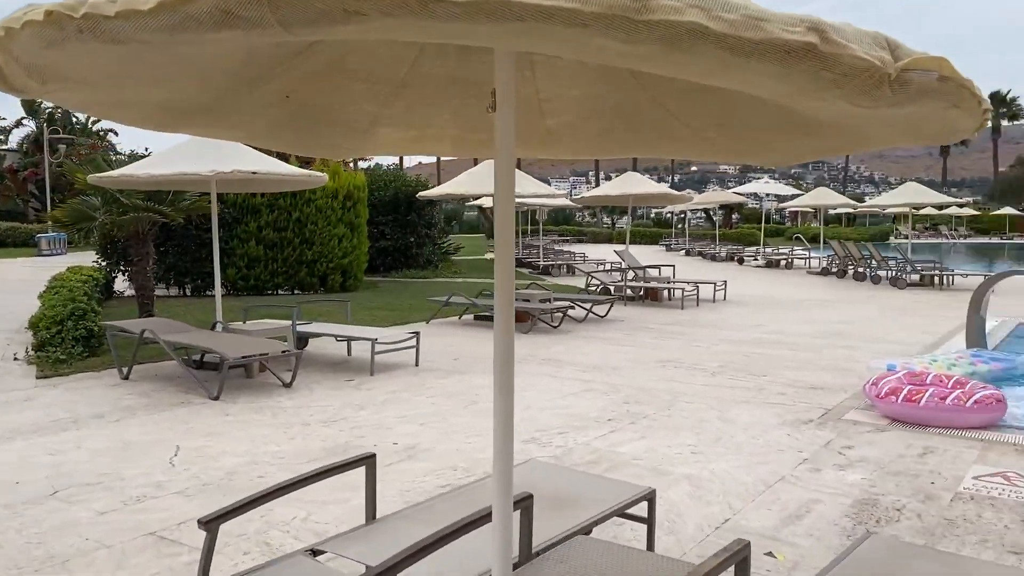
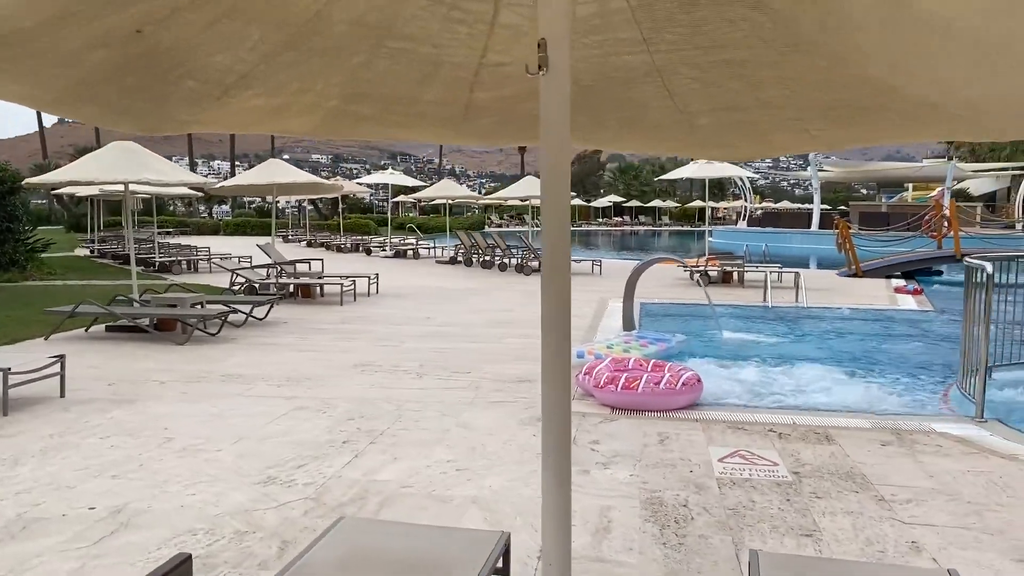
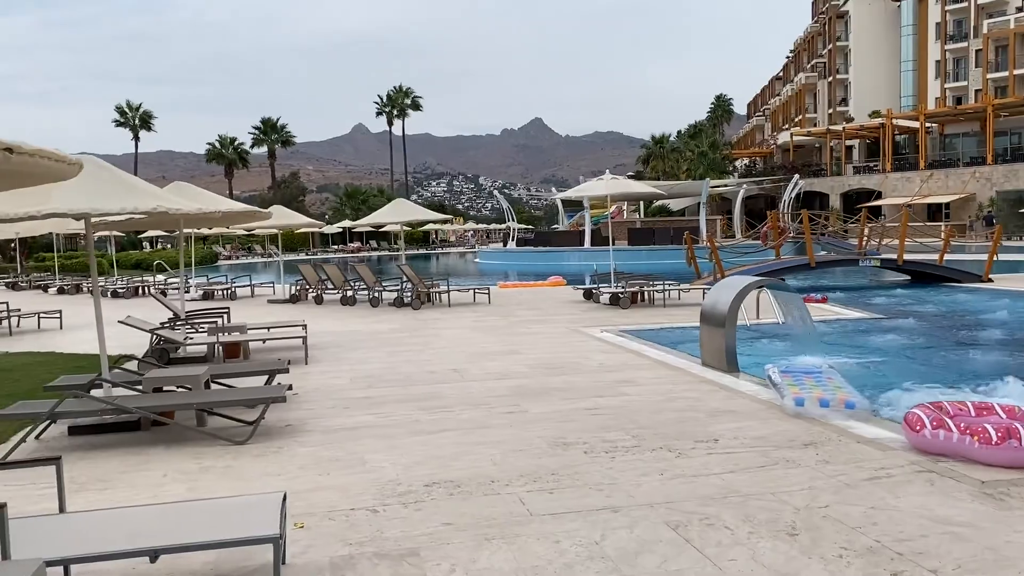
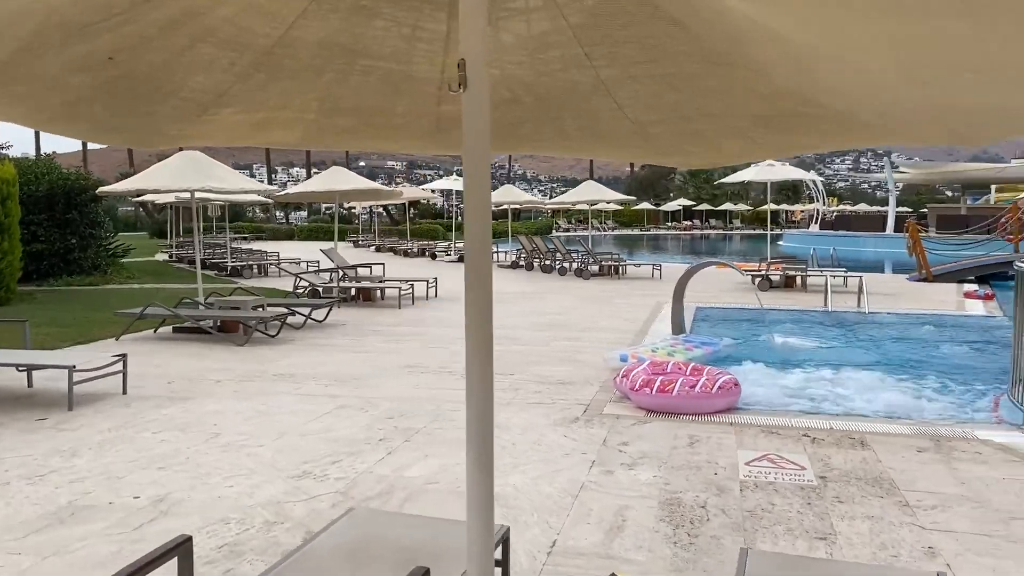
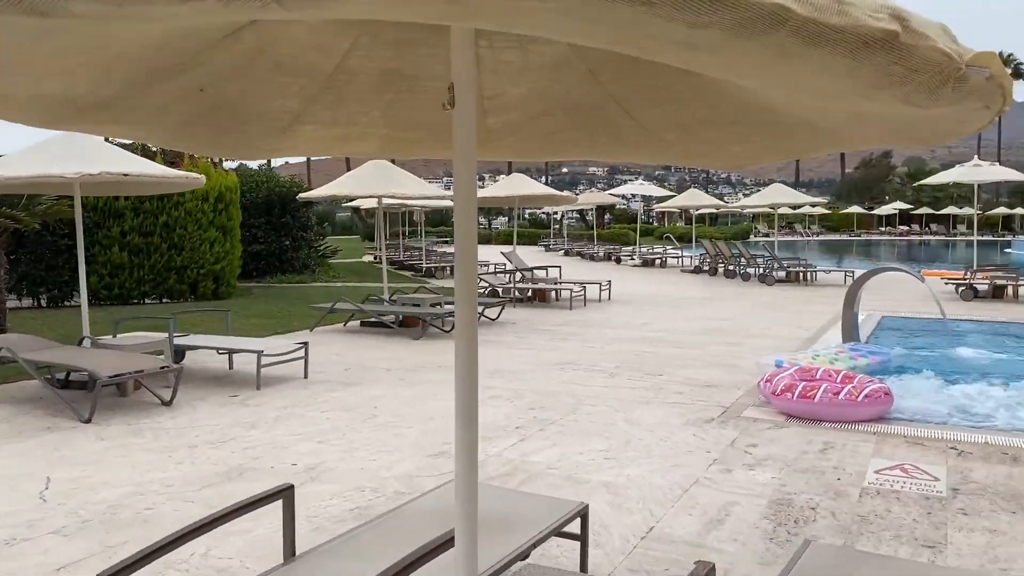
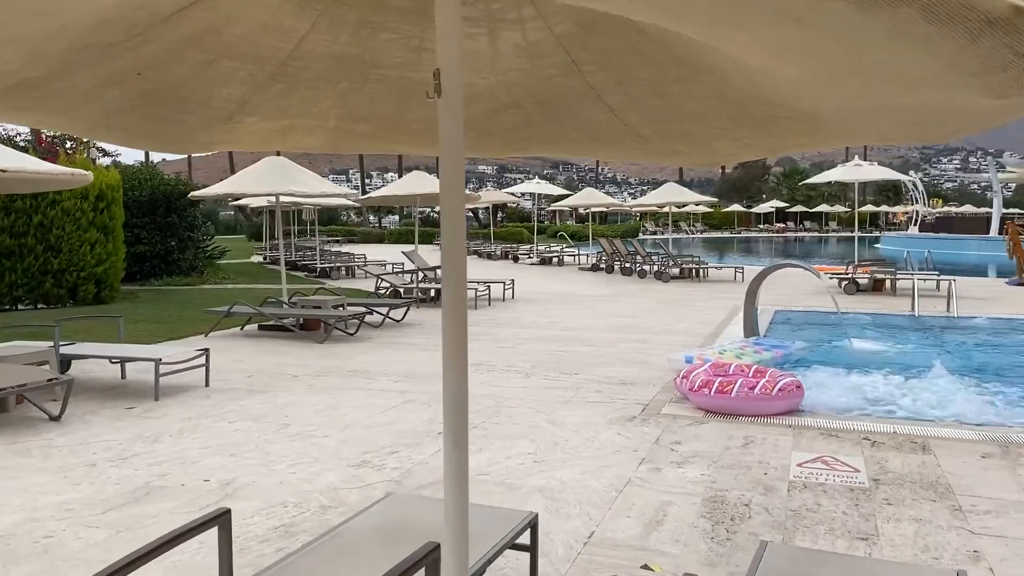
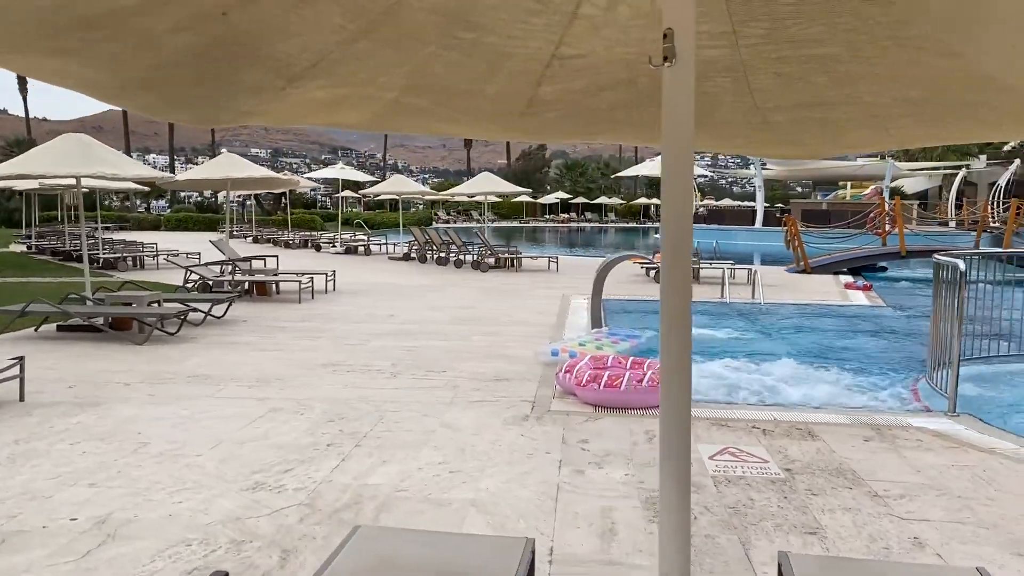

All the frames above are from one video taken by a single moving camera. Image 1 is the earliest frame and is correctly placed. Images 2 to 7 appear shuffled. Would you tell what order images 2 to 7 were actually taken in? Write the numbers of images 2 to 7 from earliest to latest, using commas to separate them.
5, 6, 4, 2, 7, 3
